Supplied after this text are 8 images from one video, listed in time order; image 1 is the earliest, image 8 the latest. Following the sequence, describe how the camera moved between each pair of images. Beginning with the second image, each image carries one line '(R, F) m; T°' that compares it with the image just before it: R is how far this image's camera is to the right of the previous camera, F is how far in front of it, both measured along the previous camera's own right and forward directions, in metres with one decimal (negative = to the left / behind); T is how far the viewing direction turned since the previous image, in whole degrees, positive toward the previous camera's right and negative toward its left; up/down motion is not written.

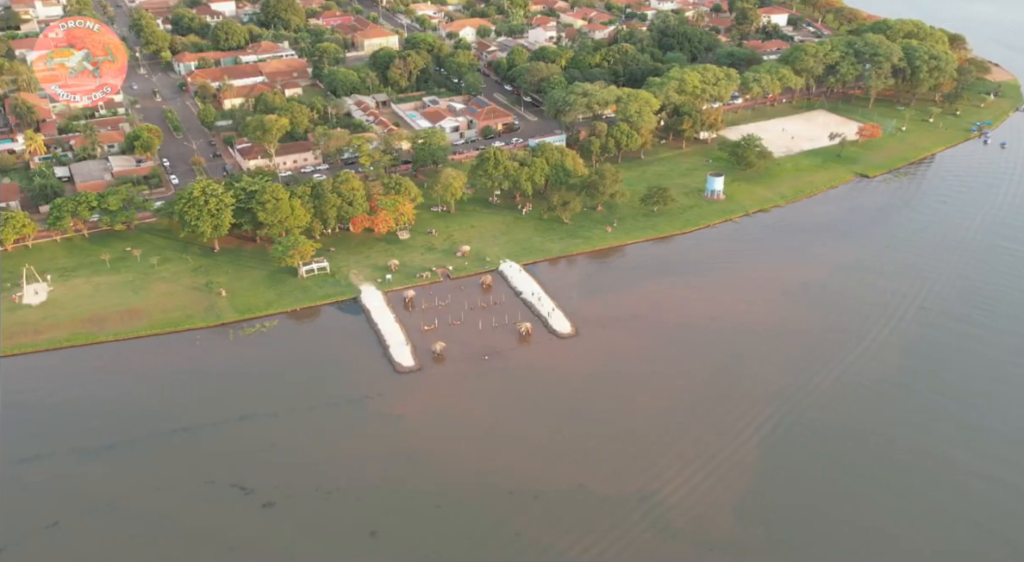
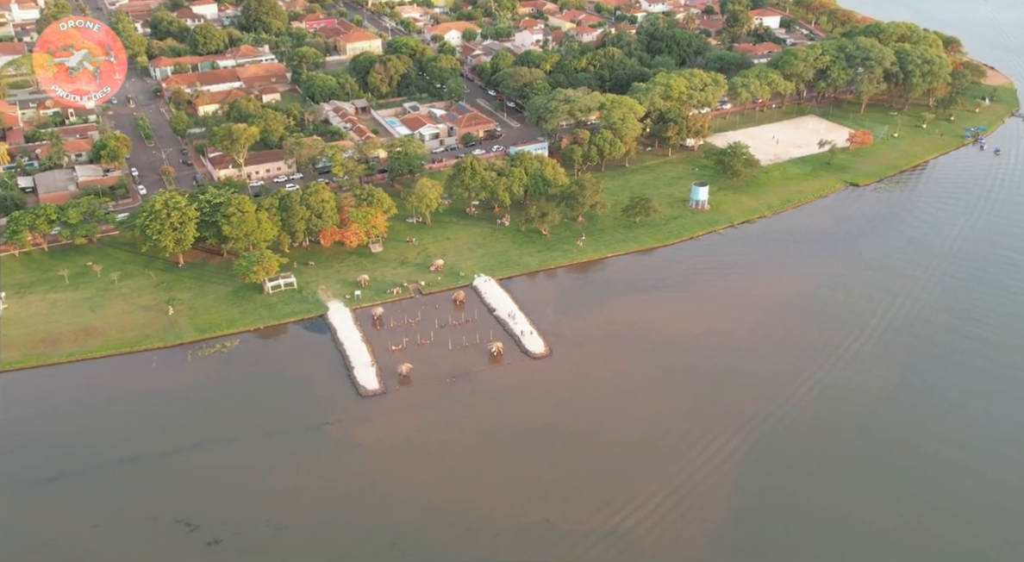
(+1.4, +1.8) m; 0°
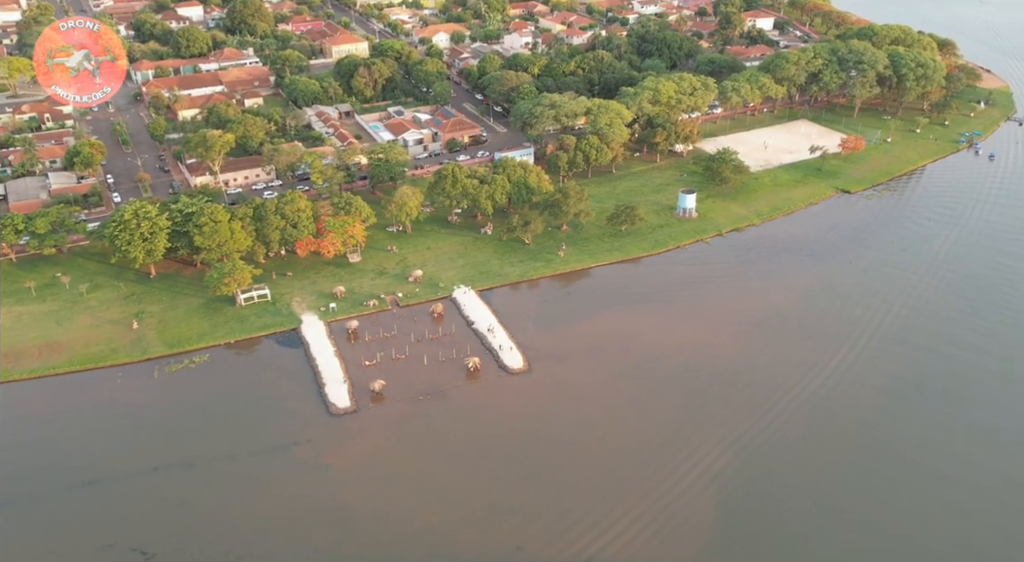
(+1.0, +1.3) m; 0°
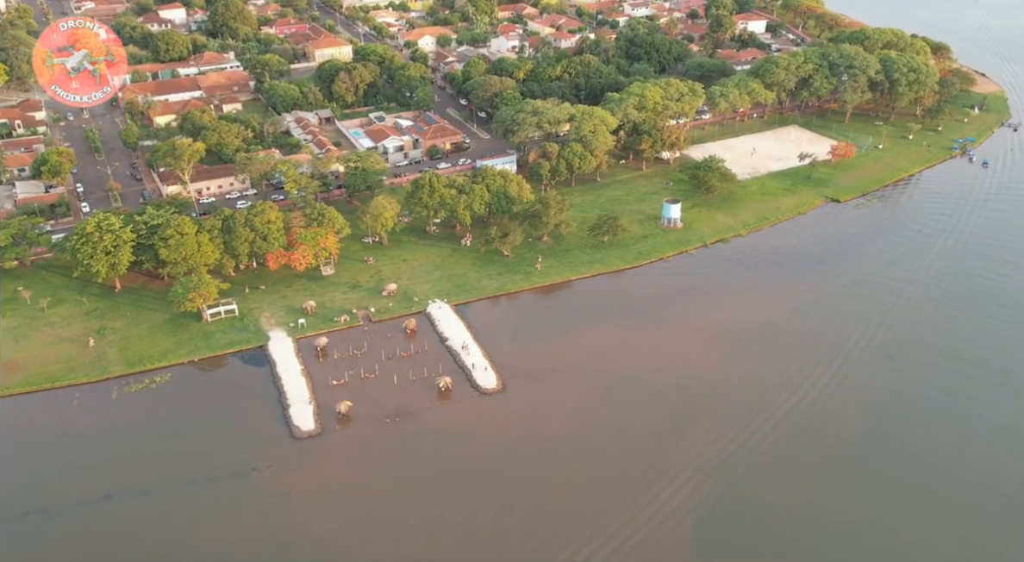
(+1.1, +1.5) m; 0°
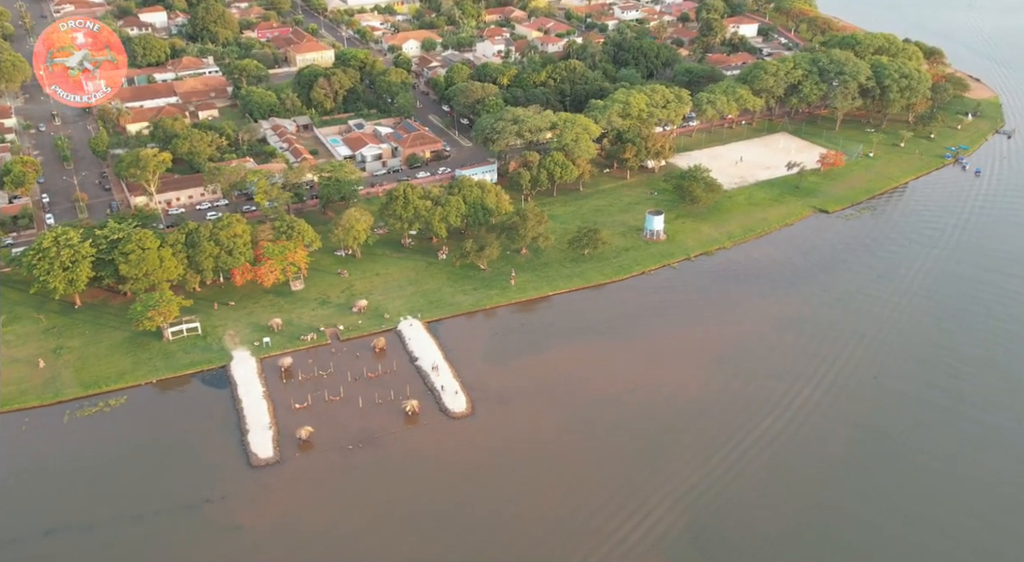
(+1.2, +1.6) m; 0°
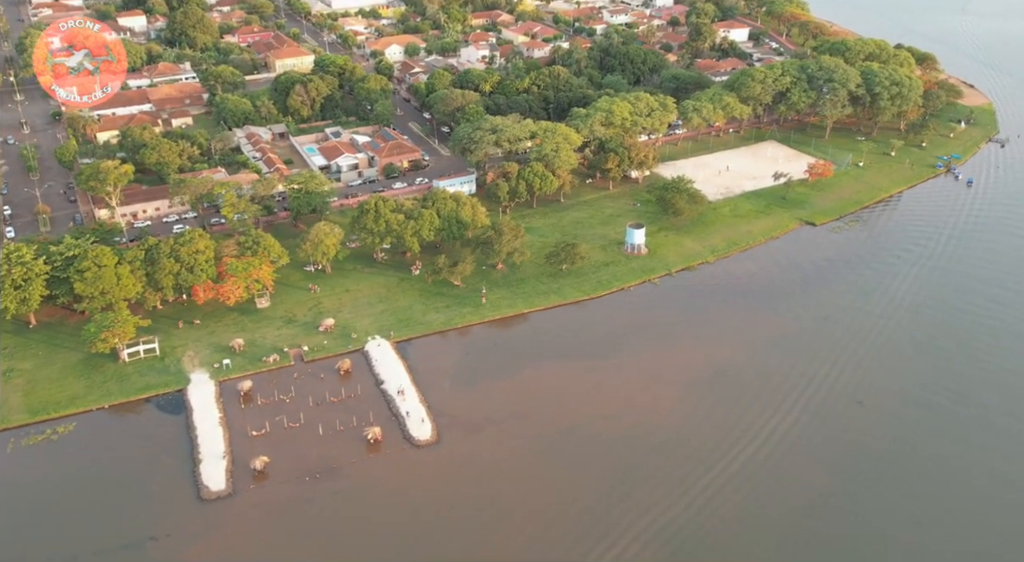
(+1.2, +1.7) m; 0°
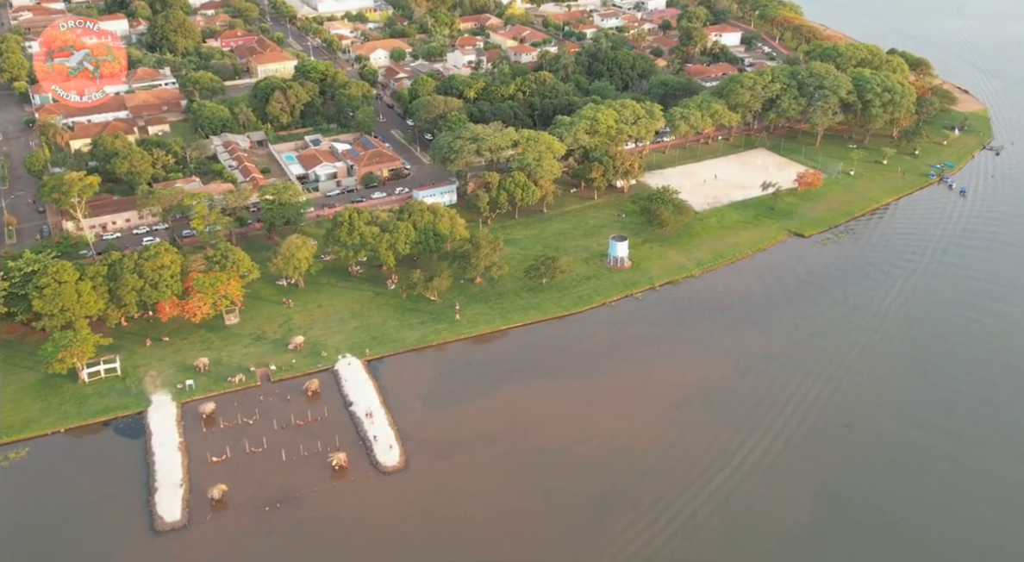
(+1.1, +1.4) m; 0°
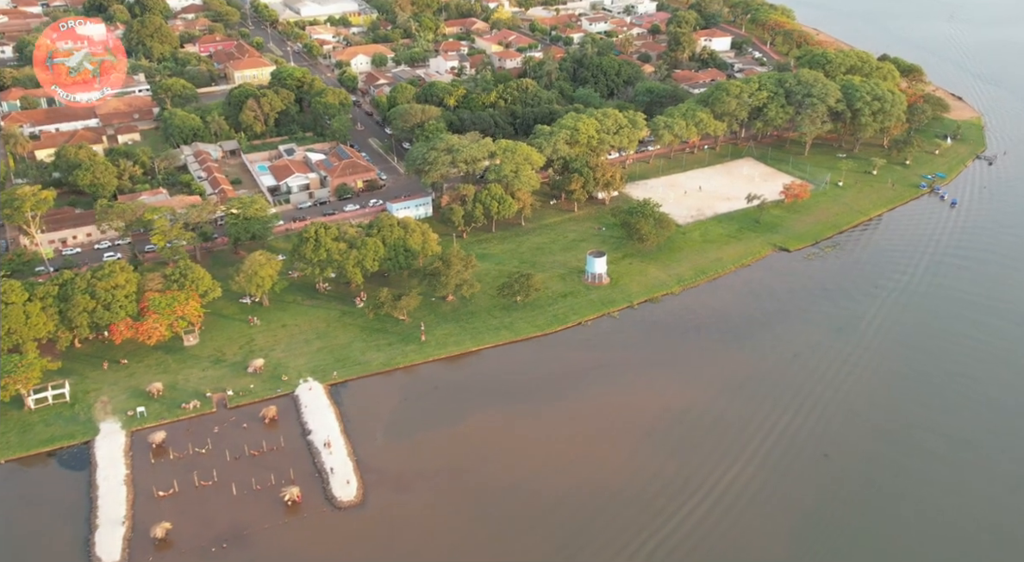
(+1.3, +1.7) m; 0°
